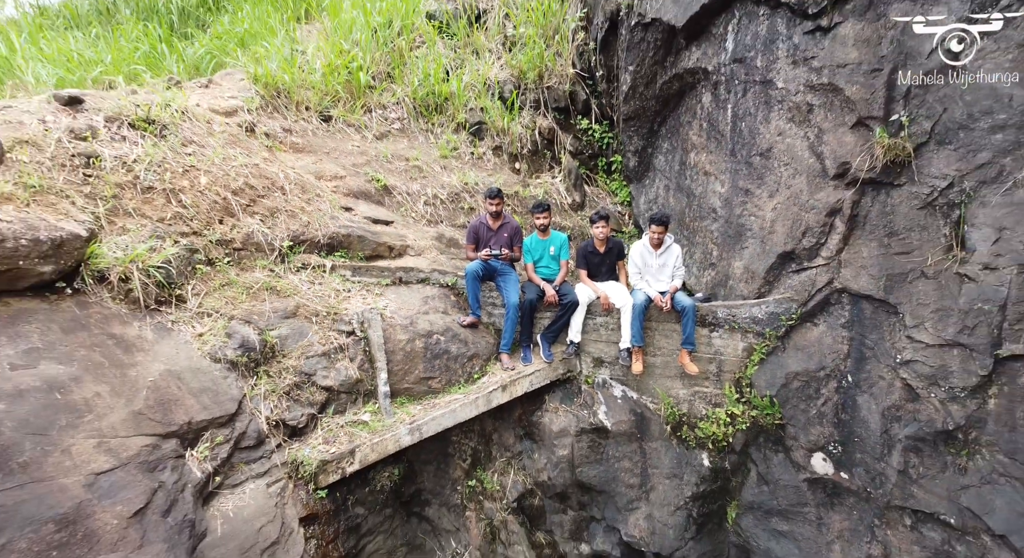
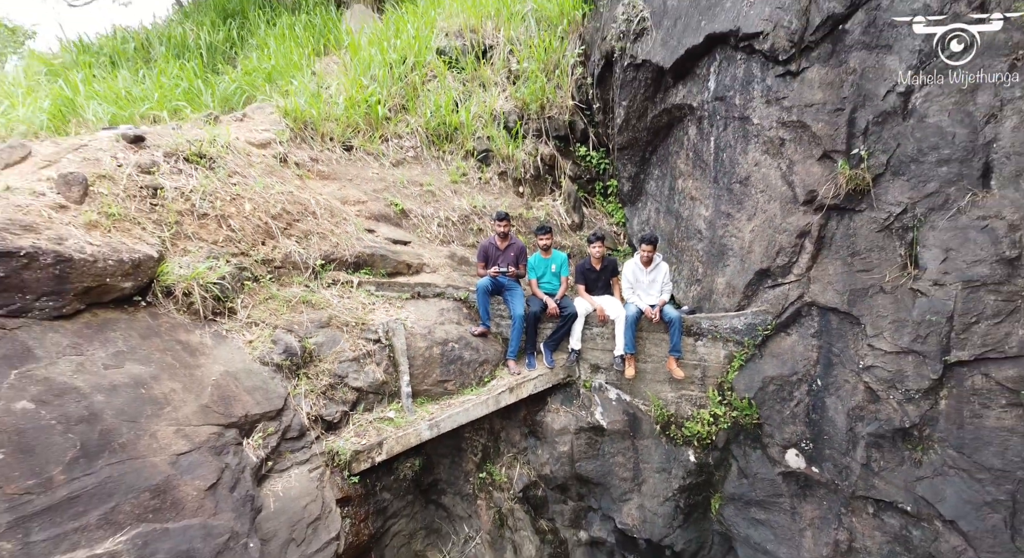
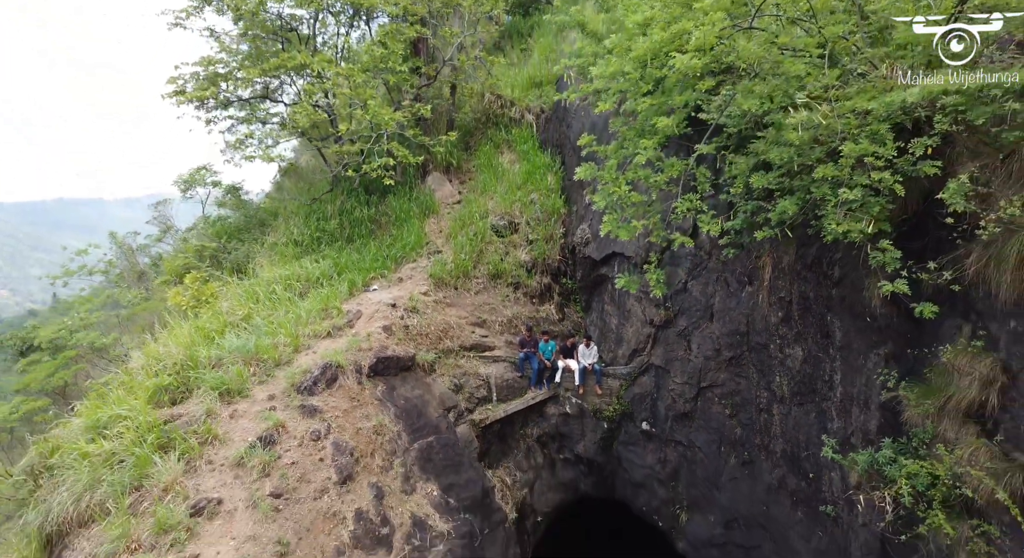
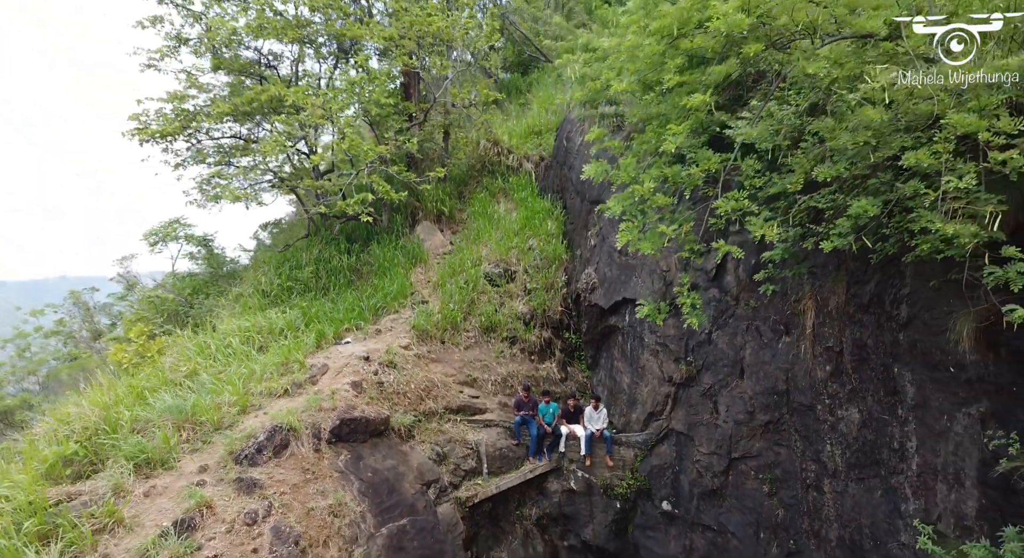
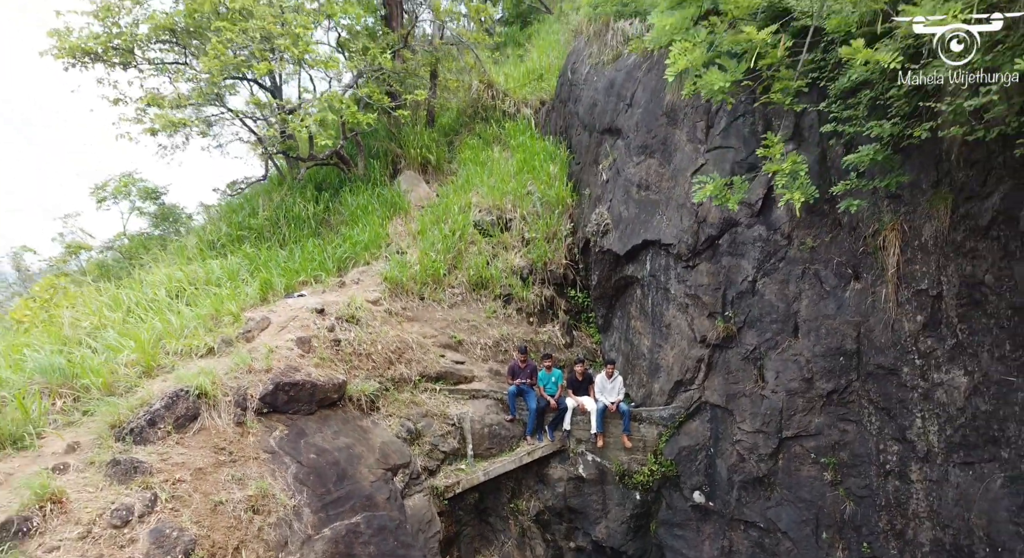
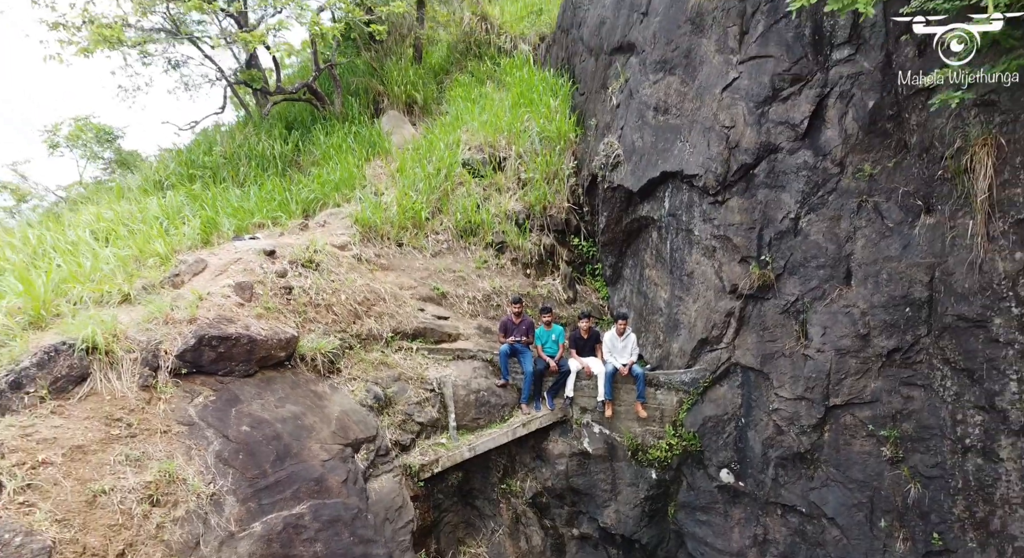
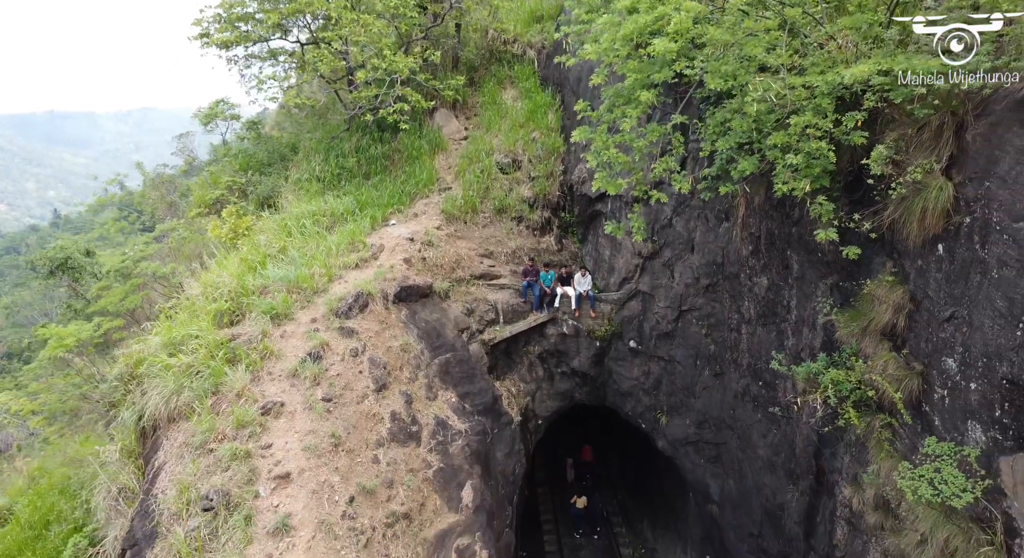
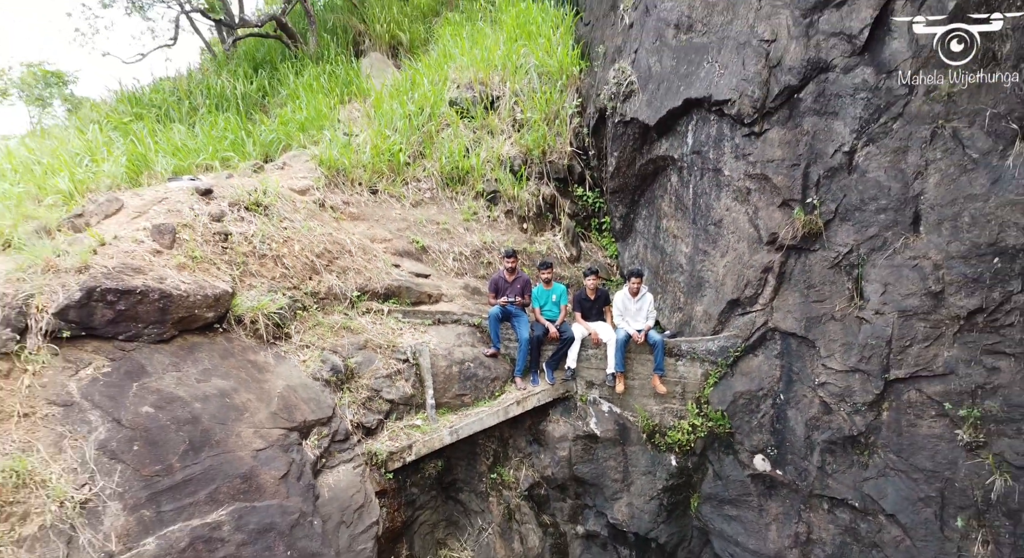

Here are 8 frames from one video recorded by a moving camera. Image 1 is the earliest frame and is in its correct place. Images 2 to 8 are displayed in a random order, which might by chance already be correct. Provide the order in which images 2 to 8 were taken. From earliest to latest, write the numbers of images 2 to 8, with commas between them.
2, 8, 6, 5, 4, 3, 7
